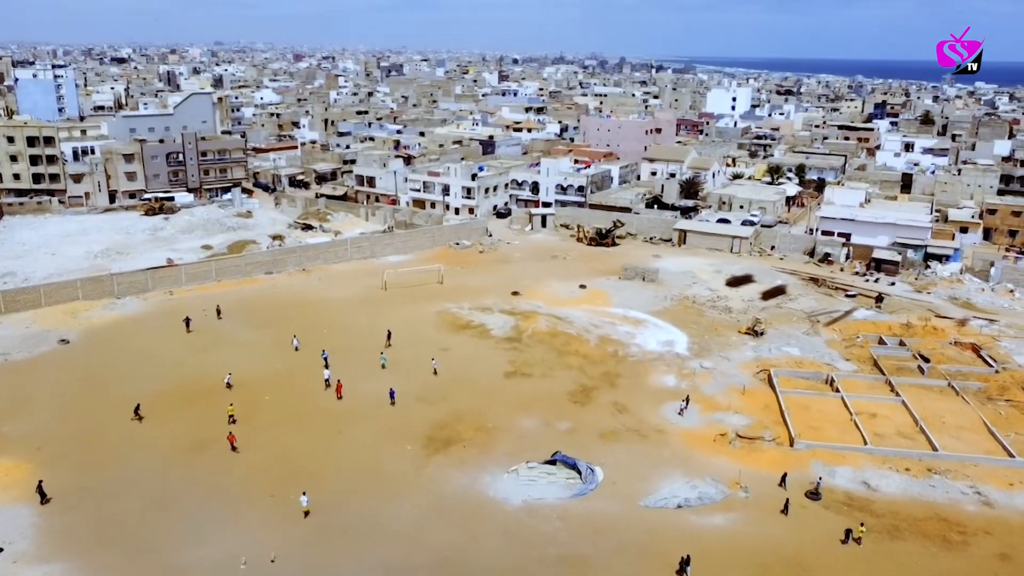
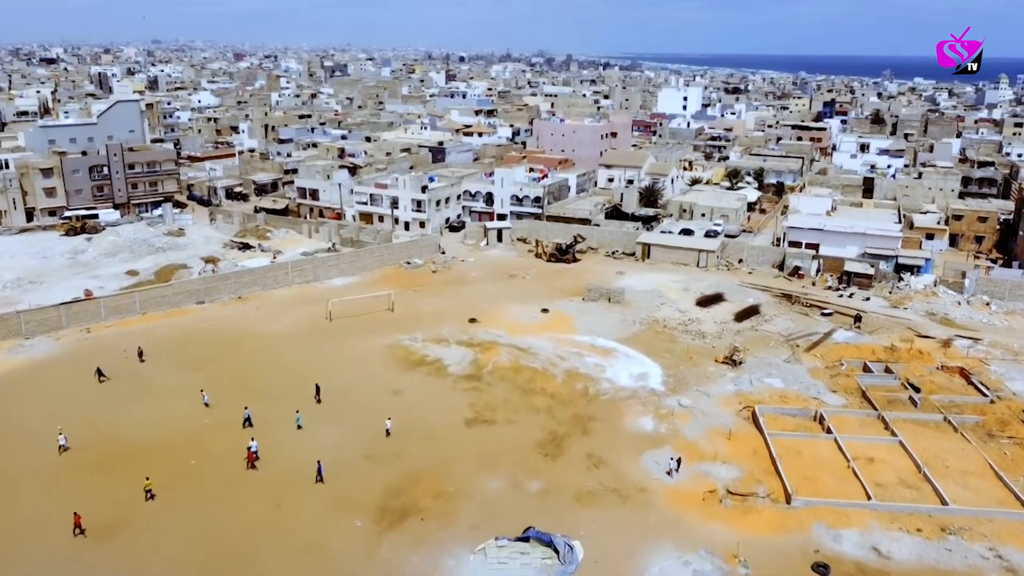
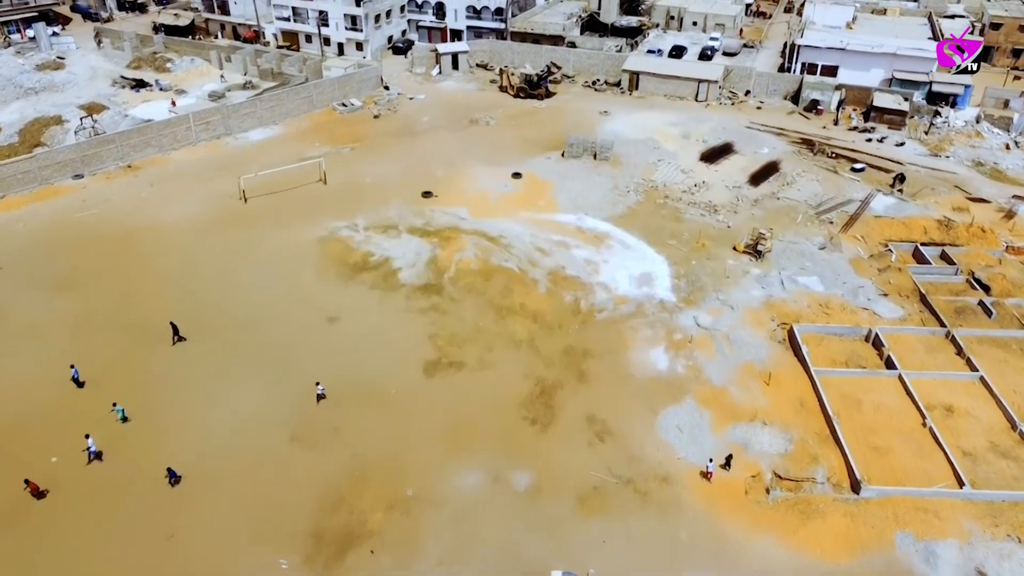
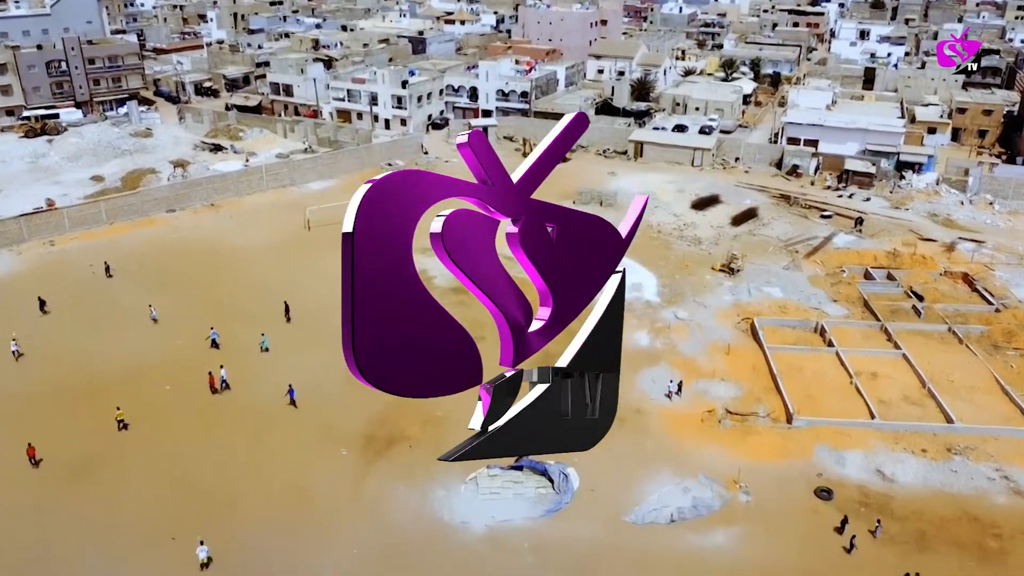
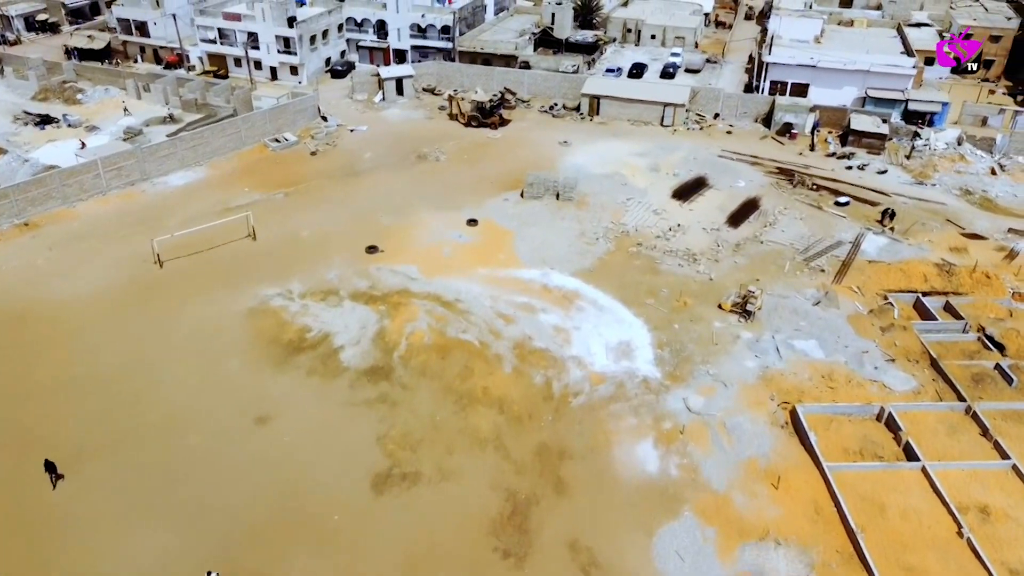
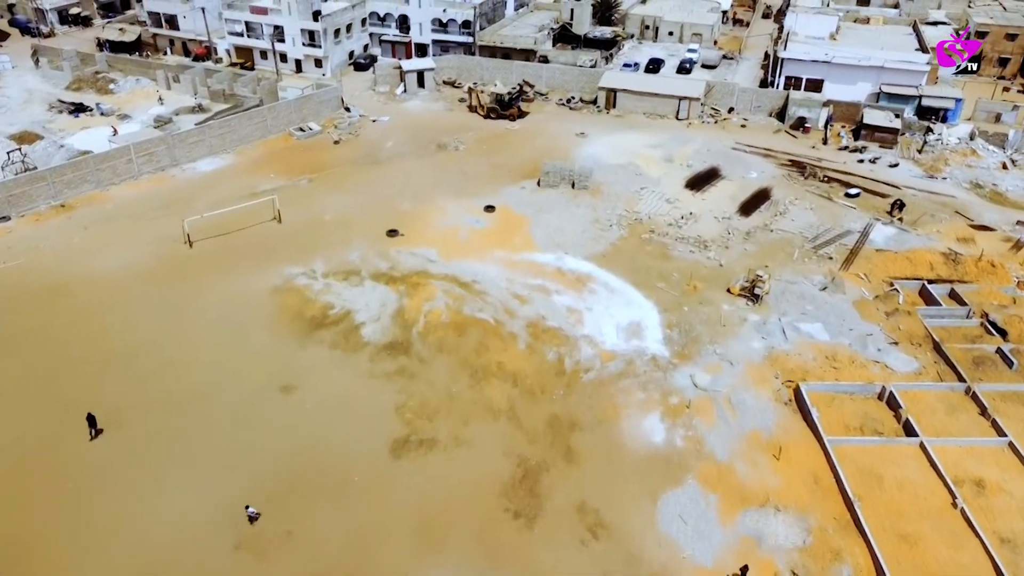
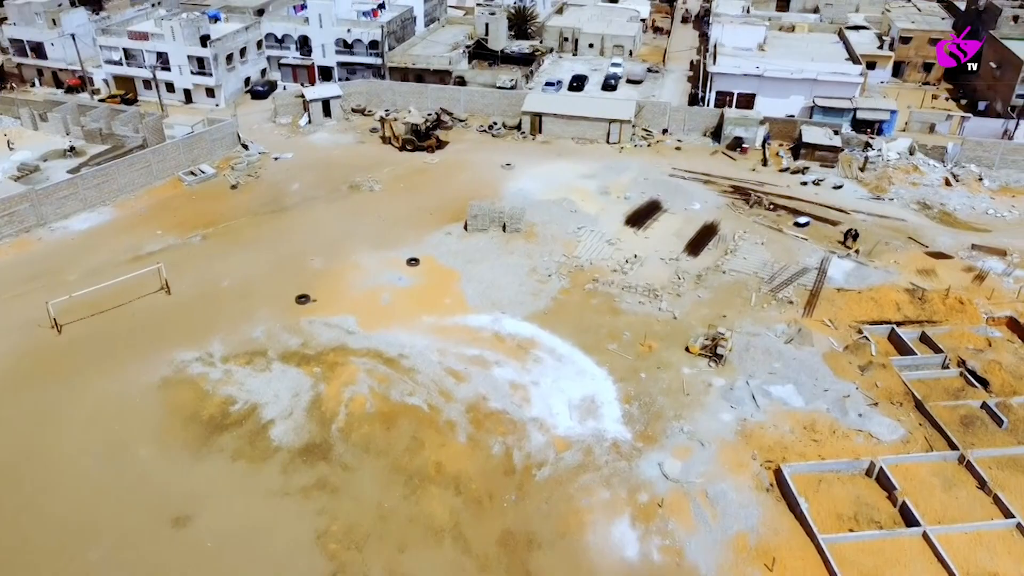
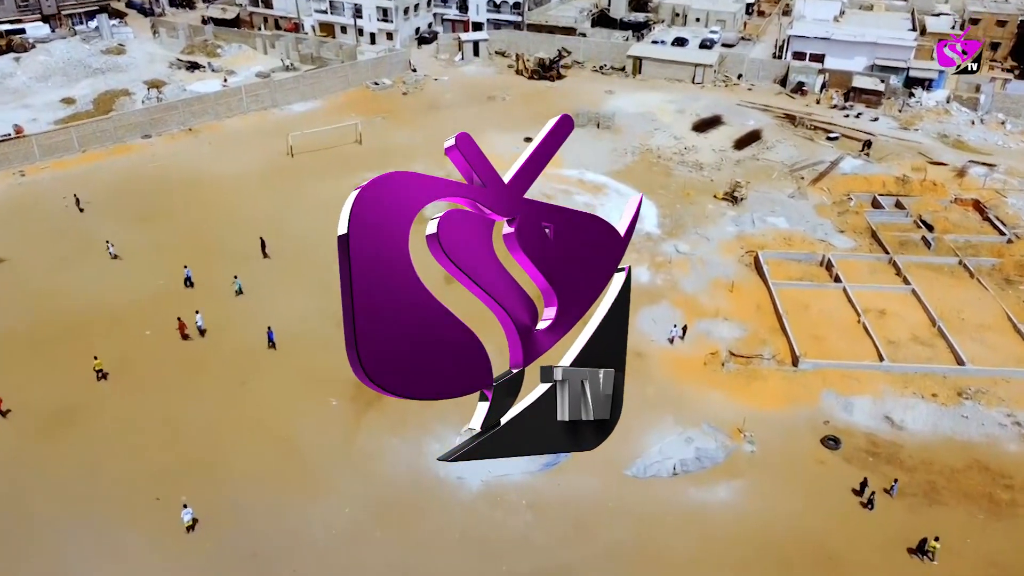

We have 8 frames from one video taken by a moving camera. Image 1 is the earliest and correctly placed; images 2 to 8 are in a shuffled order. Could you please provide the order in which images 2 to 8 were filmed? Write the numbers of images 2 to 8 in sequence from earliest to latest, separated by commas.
2, 4, 8, 3, 6, 5, 7
